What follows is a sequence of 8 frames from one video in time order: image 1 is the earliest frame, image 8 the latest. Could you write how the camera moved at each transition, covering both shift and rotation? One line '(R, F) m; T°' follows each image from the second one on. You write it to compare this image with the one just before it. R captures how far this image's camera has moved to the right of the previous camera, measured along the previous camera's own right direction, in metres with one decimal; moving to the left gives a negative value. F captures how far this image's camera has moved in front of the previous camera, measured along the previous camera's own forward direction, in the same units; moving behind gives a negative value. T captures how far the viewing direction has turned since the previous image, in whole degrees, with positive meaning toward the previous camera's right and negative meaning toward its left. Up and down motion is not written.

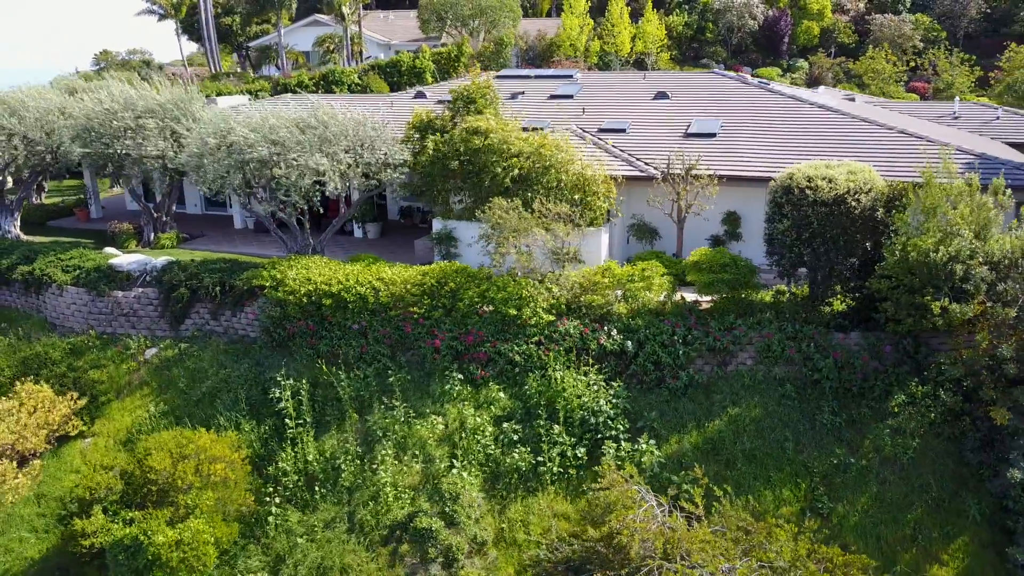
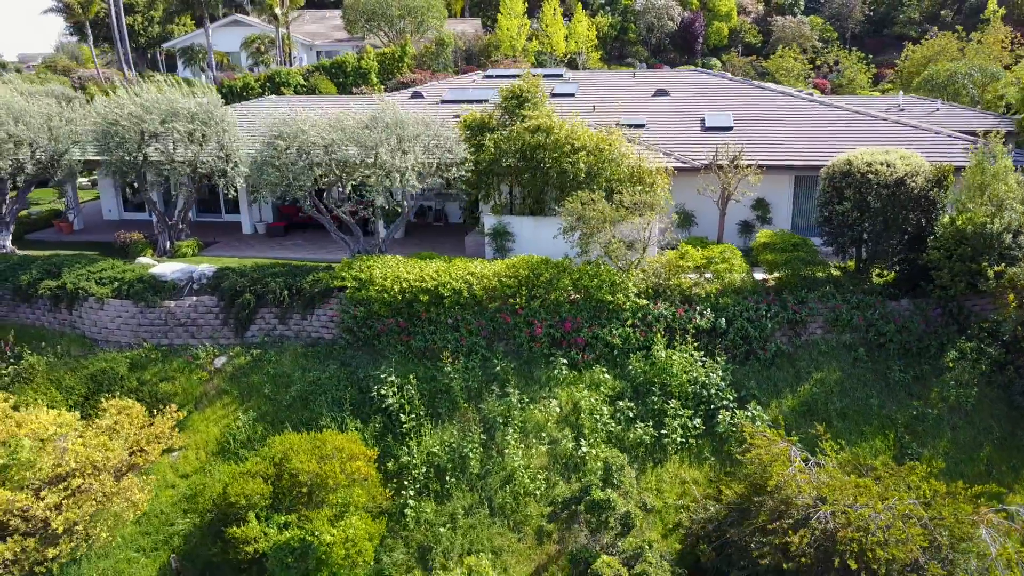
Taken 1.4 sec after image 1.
(-3.8, -0.3) m; +9°
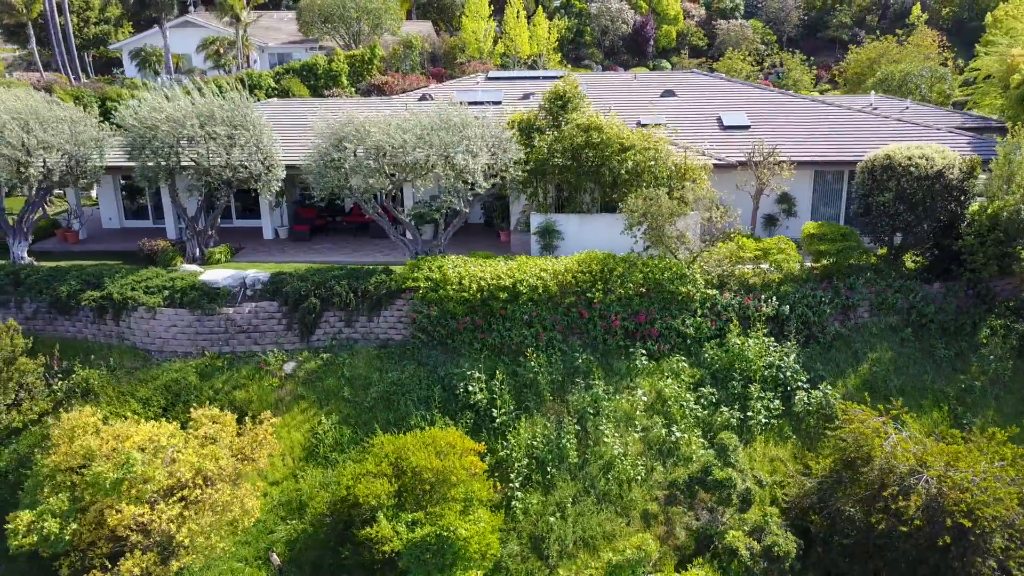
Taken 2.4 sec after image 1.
(-2.9, -0.2) m; +6°
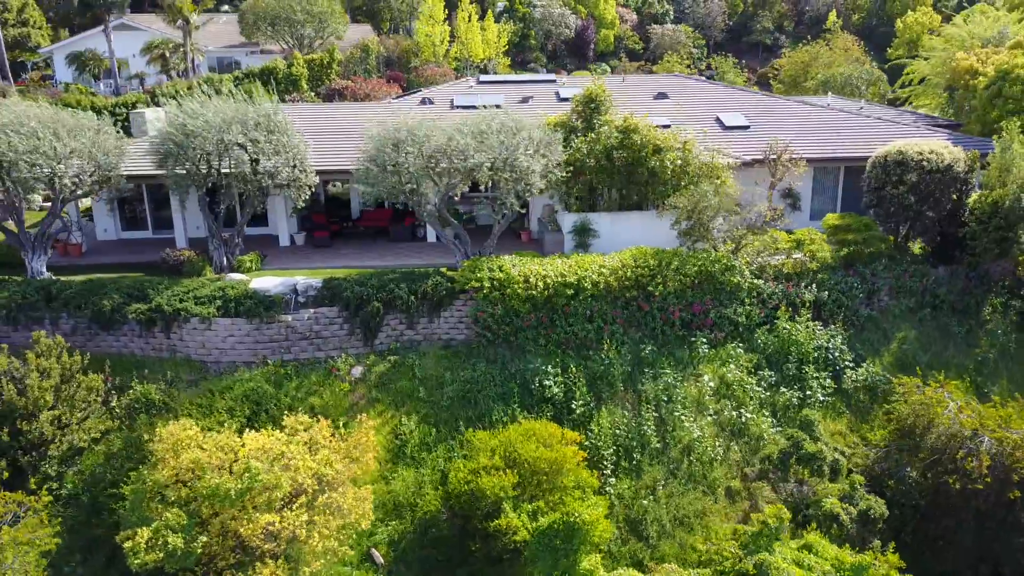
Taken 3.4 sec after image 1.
(-3.0, -0.3) m; +7°
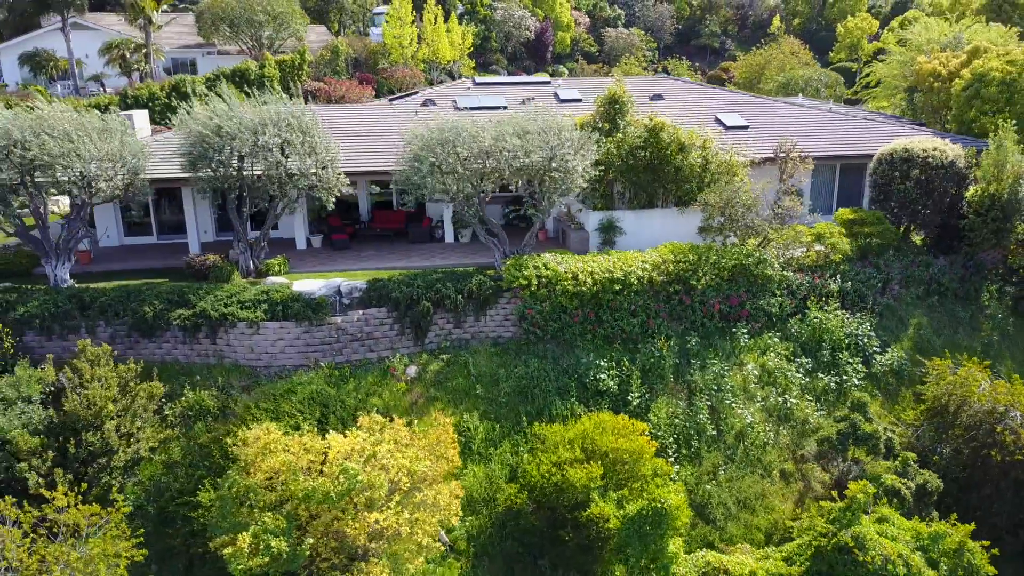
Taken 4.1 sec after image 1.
(-2.3, -0.2) m; +5°
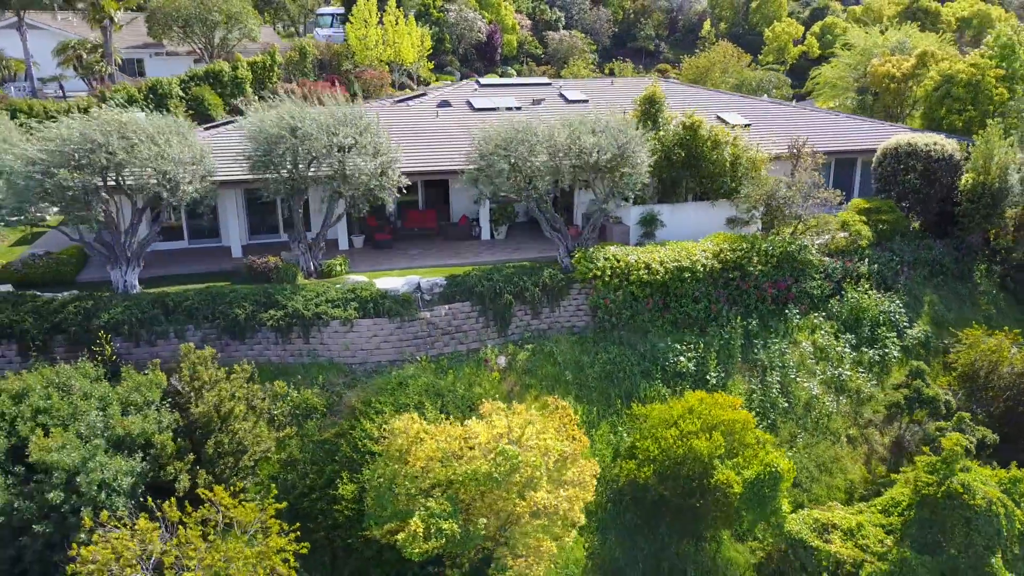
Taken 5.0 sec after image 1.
(-3.5, -0.5) m; +7°
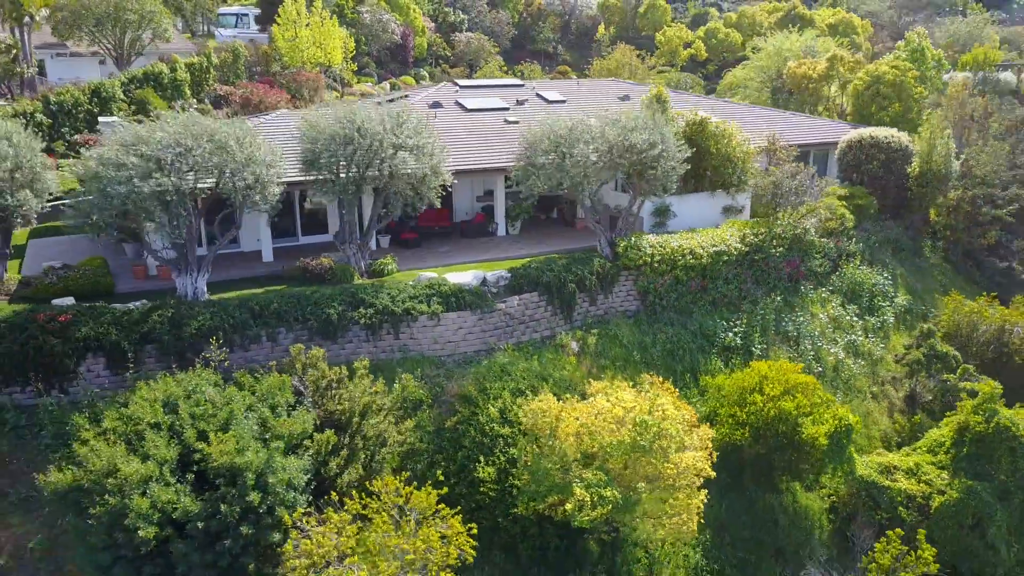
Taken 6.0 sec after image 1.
(-4.3, -0.5) m; +10°
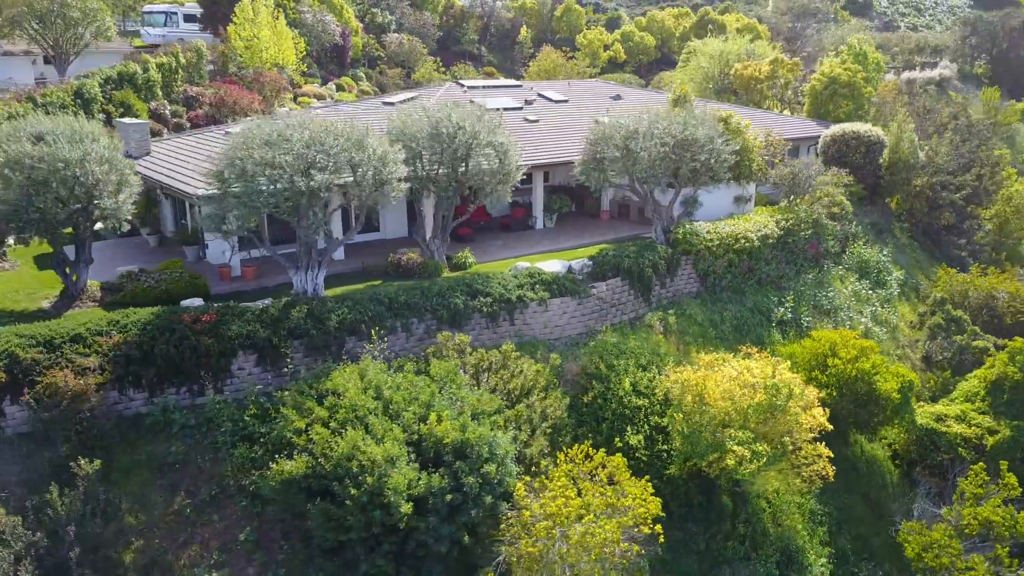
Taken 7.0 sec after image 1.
(-4.7, -0.7) m; +9°
